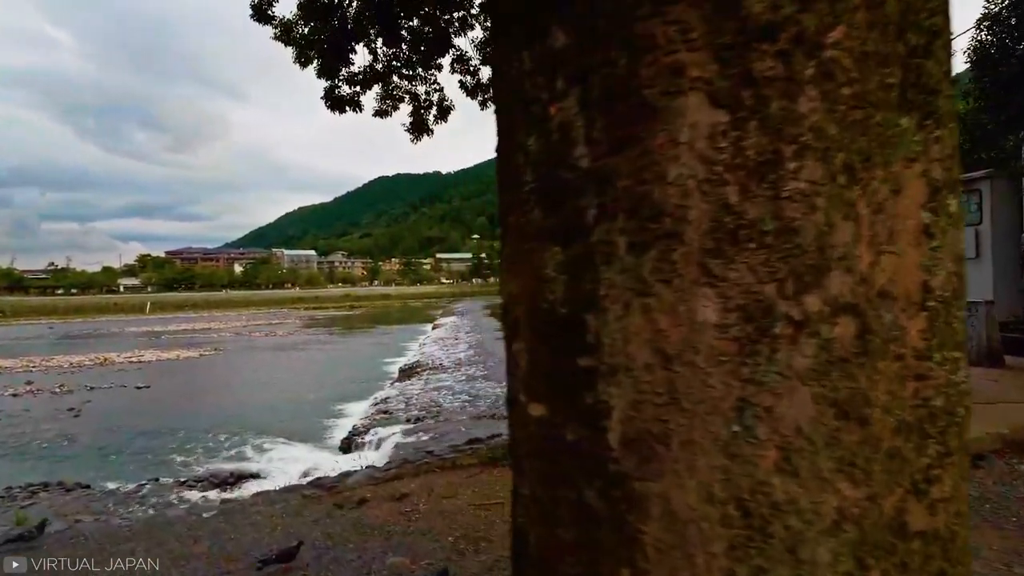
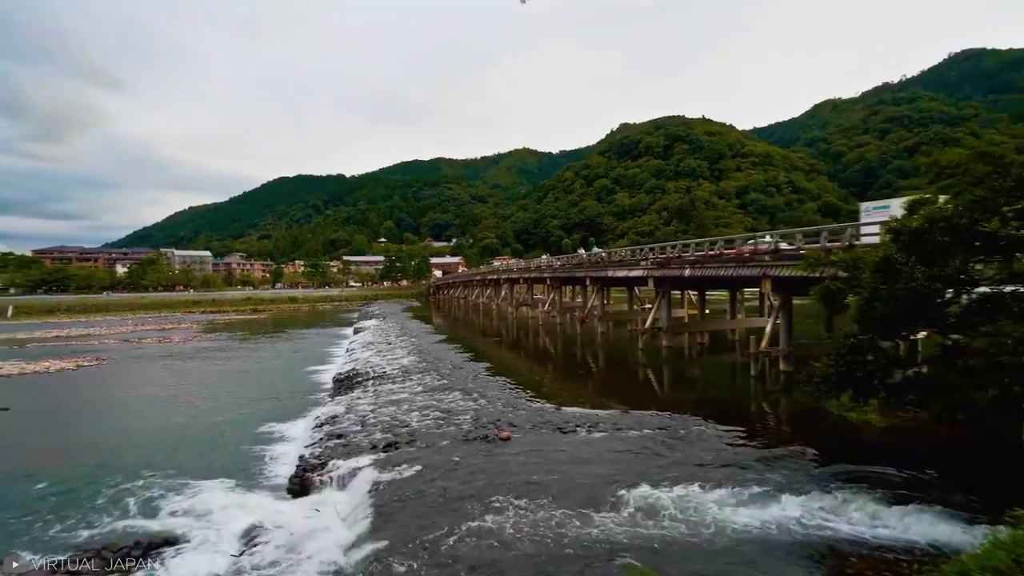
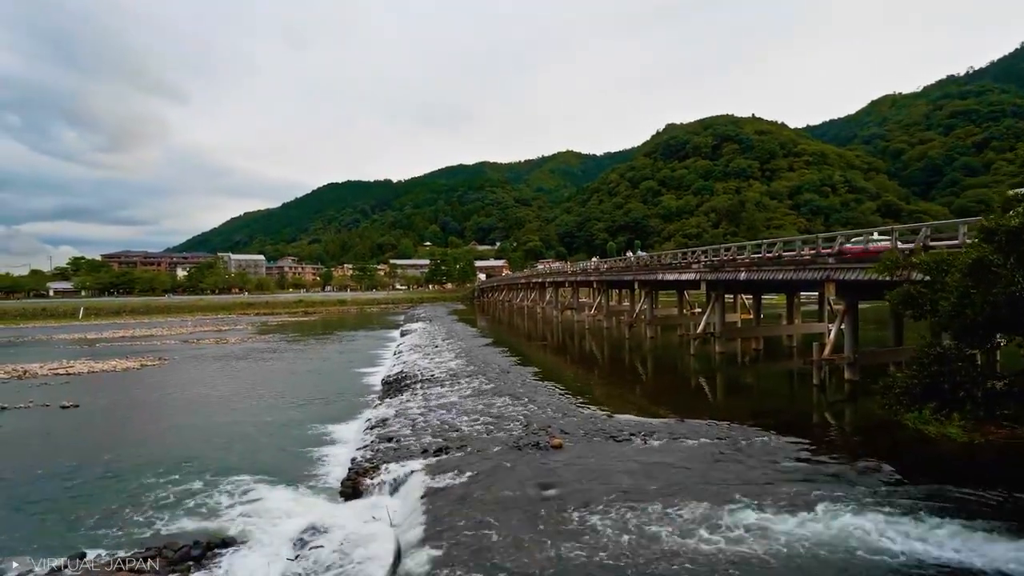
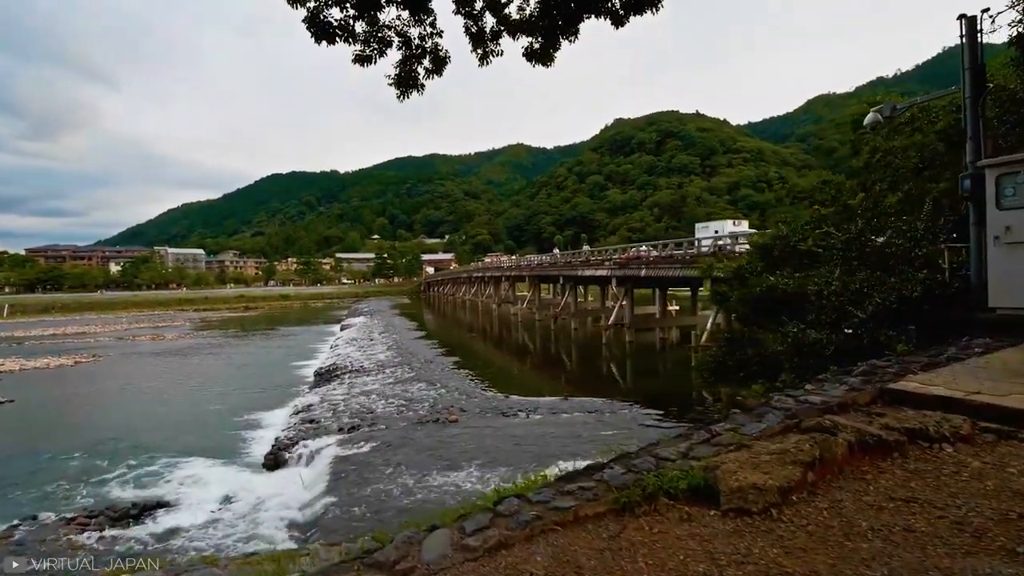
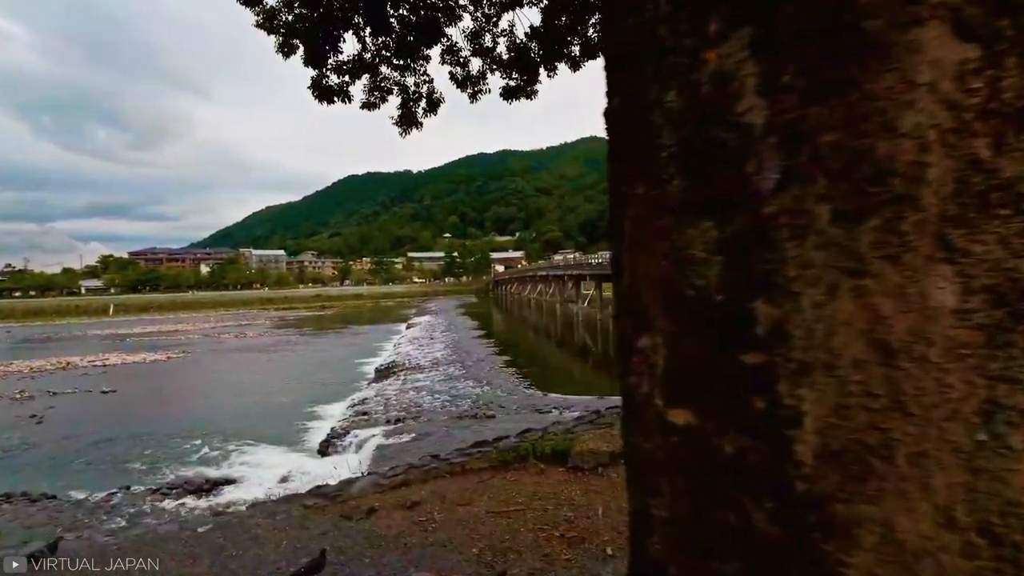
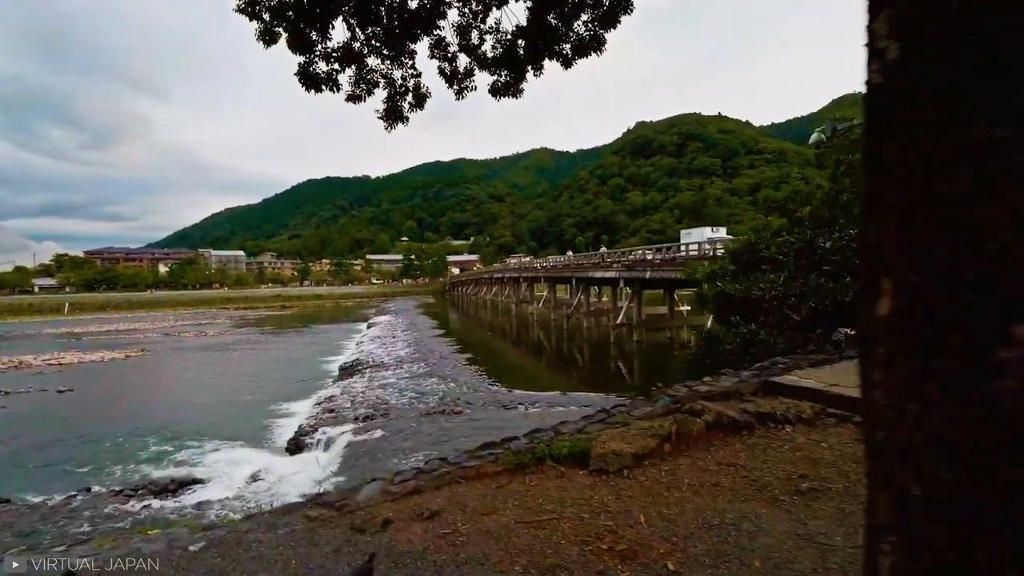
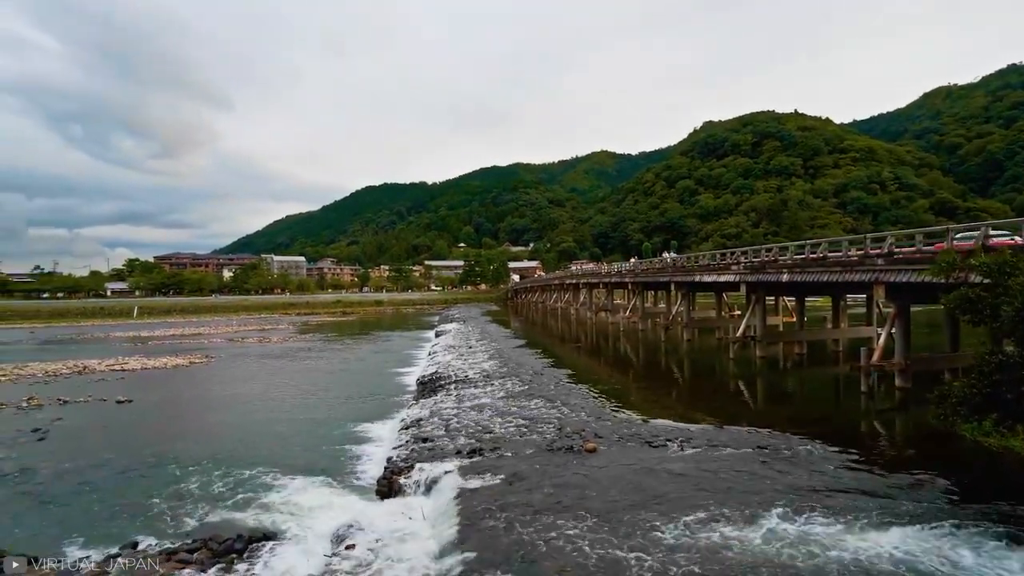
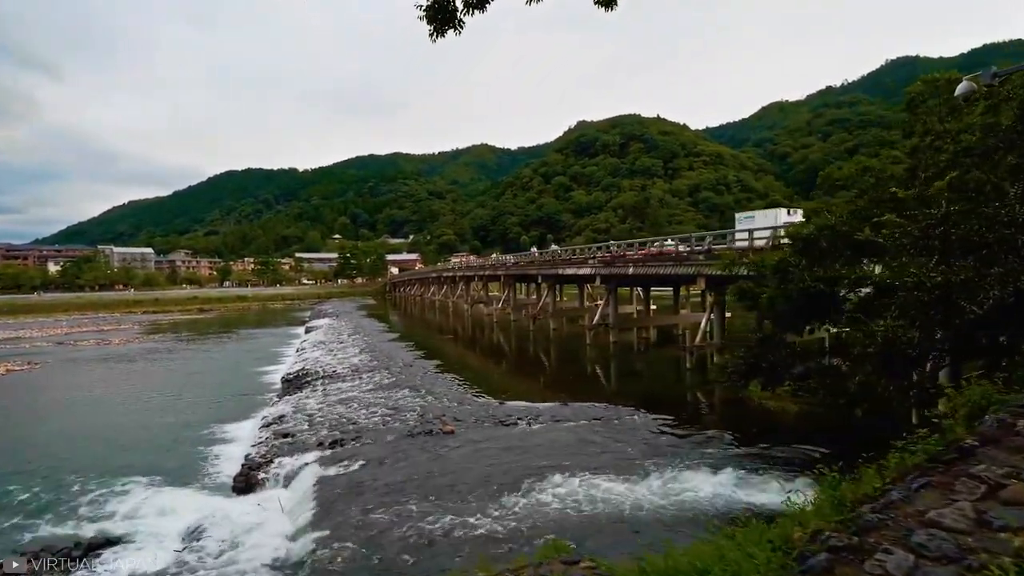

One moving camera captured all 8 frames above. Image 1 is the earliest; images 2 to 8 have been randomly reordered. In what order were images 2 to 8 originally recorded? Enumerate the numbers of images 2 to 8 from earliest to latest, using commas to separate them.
5, 6, 4, 8, 2, 3, 7
